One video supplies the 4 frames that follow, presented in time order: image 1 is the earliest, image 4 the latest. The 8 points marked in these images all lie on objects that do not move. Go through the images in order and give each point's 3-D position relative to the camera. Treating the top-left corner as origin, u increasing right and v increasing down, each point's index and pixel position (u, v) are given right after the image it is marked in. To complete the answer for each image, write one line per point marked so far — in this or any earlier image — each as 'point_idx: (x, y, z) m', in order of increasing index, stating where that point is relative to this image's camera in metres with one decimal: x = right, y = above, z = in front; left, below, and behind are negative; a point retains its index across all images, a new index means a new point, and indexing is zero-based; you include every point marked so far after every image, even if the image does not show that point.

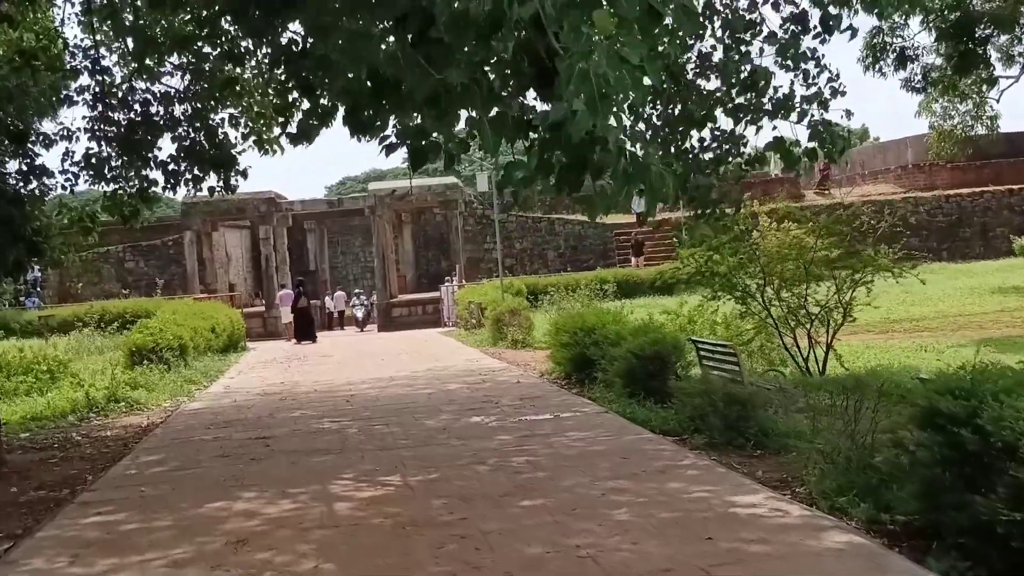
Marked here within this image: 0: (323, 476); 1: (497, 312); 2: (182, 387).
0: (-0.9, -0.9, +5.4) m
1: (-0.2, -0.3, +14.2) m
2: (-3.2, -1.0, +11.2) m
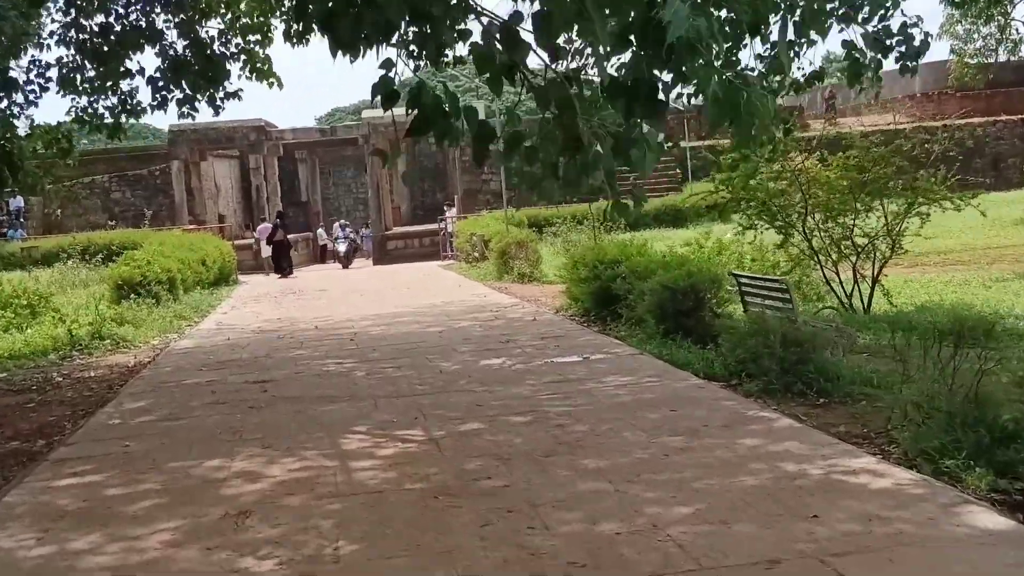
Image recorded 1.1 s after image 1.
0: (-0.7, -0.6, +4.7) m
1: (-0.1, +0.5, +13.5) m
2: (-3.1, -0.3, +10.5) m
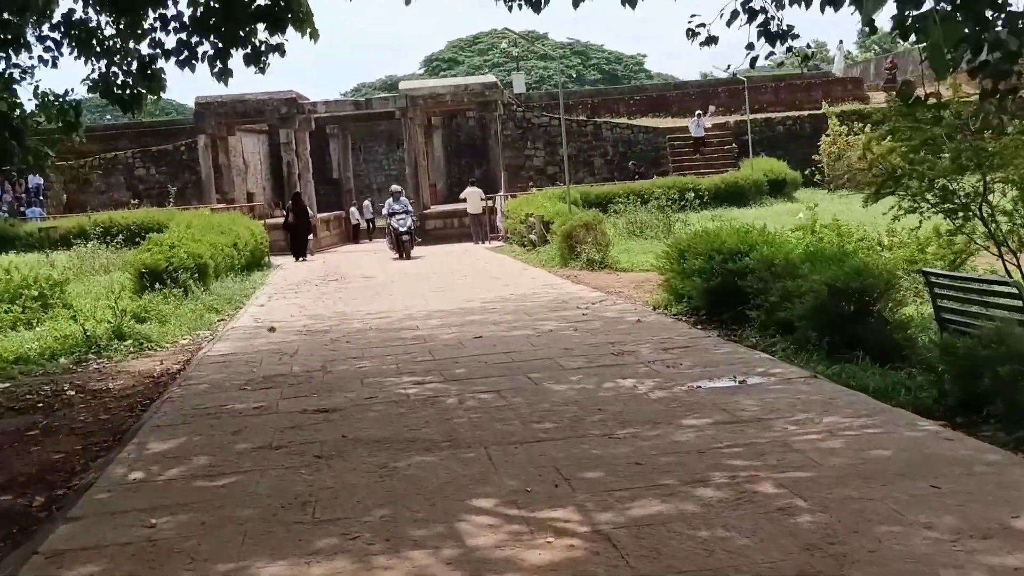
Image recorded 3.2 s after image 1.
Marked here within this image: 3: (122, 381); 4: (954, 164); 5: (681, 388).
0: (-0.2, -0.6, +3.3) m
1: (+0.6, +0.6, +12.1) m
2: (-2.5, -0.2, +9.2) m
3: (-2.3, -0.6, +6.9) m
4: (+2.3, +0.6, +6.1) m
5: (+0.7, -0.4, +4.8) m
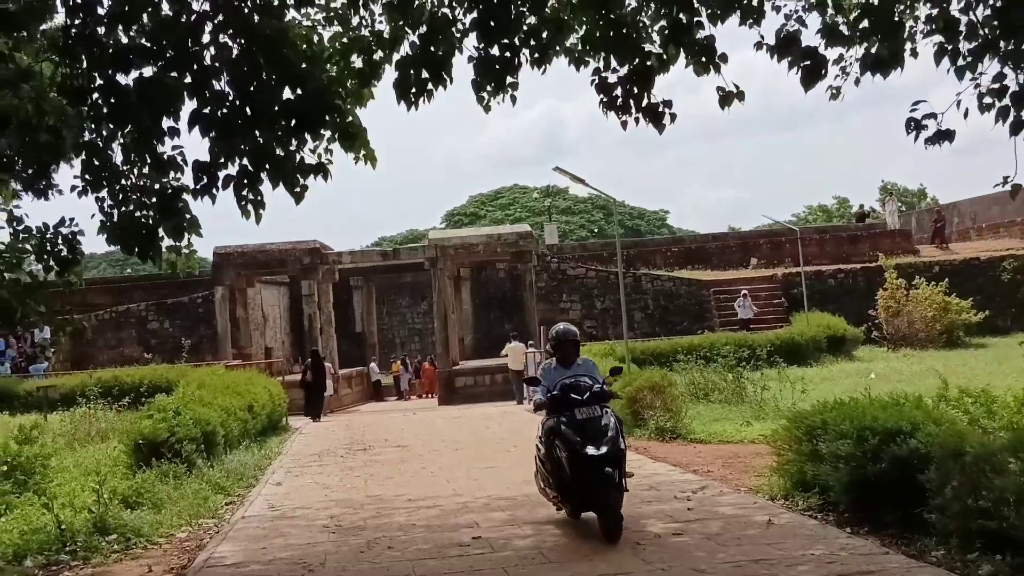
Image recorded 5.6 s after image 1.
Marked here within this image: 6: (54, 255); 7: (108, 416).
0: (+0.2, -1.0, +1.7) m
1: (+1.1, -0.9, +10.5) m
2: (-2.0, -1.4, +7.5) m
3: (-1.9, -1.4, +5.2) m
4: (+2.8, -0.1, +4.6) m
5: (+1.1, -1.0, +3.2) m
6: (-2.2, +0.2, +5.6) m
7: (-4.4, -1.4, +12.4) m
